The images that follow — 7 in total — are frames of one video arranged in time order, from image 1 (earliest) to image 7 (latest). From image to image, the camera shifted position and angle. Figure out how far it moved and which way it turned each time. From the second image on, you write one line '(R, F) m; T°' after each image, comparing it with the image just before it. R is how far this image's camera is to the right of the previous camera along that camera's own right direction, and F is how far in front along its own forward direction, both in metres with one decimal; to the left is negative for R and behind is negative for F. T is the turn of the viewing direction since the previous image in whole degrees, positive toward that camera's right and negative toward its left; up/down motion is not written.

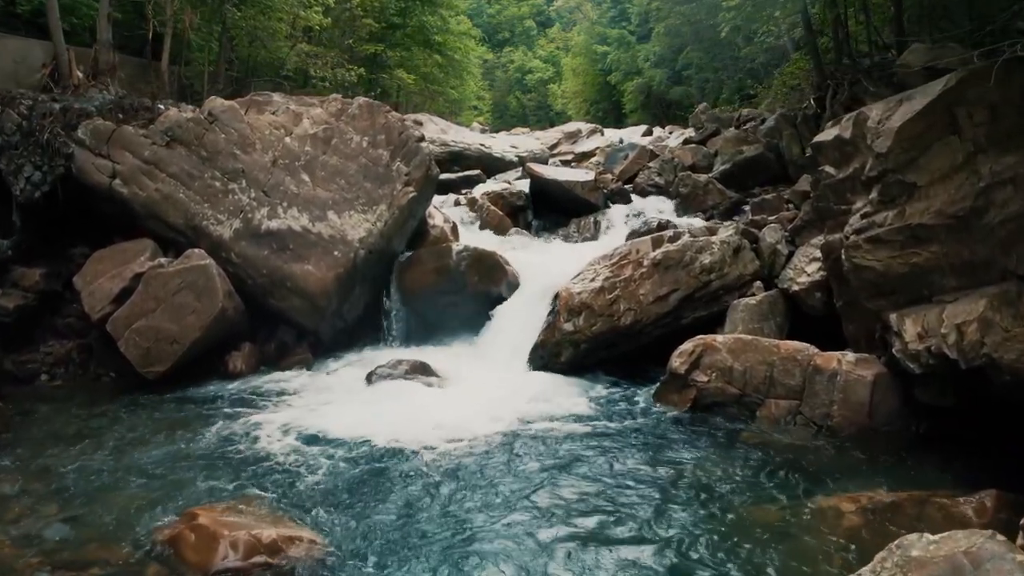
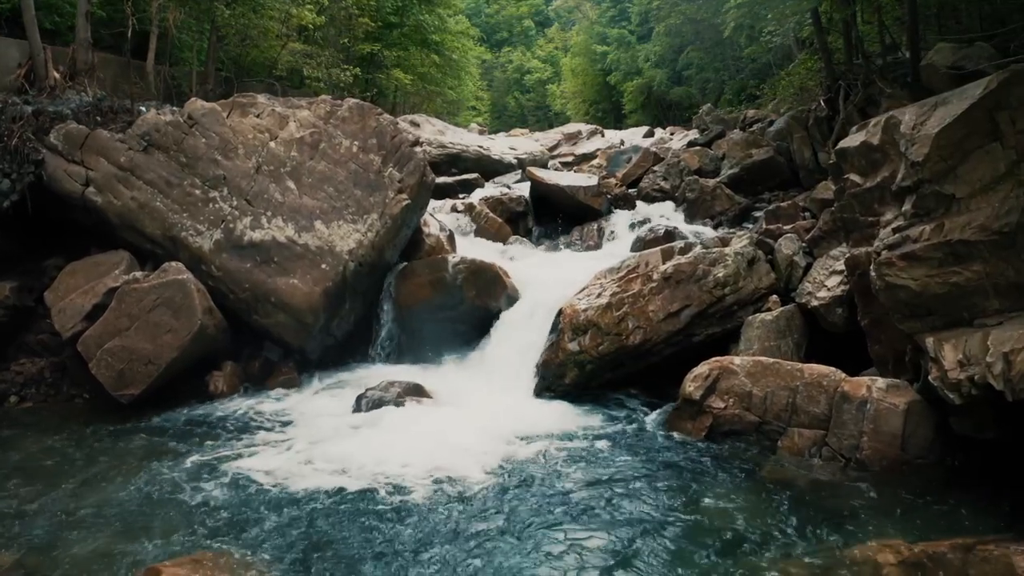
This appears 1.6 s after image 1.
(0.0, +0.6) m; 0°
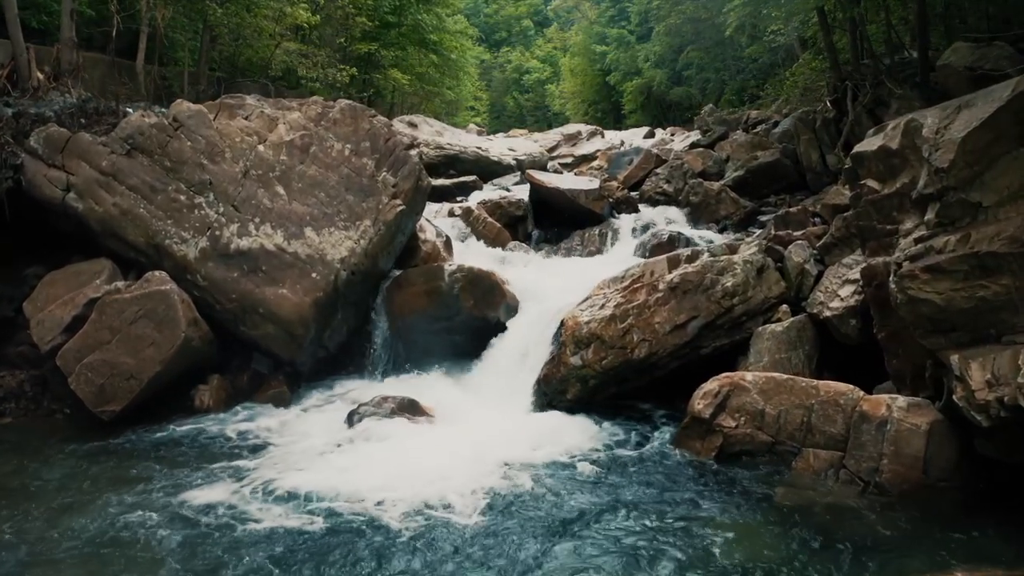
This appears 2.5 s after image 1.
(0.0, +0.4) m; 0°
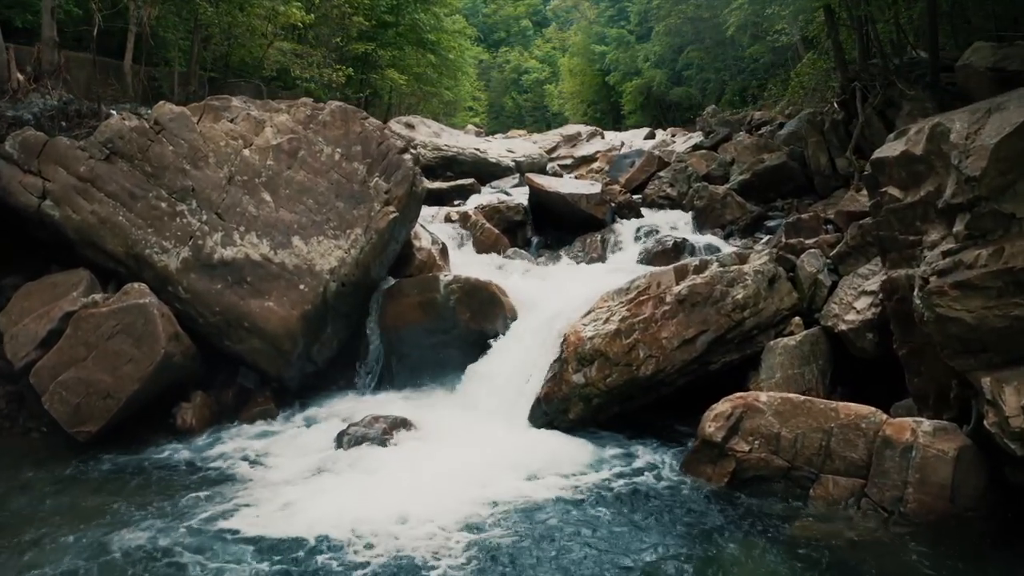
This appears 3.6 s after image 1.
(0.0, +0.5) m; 0°
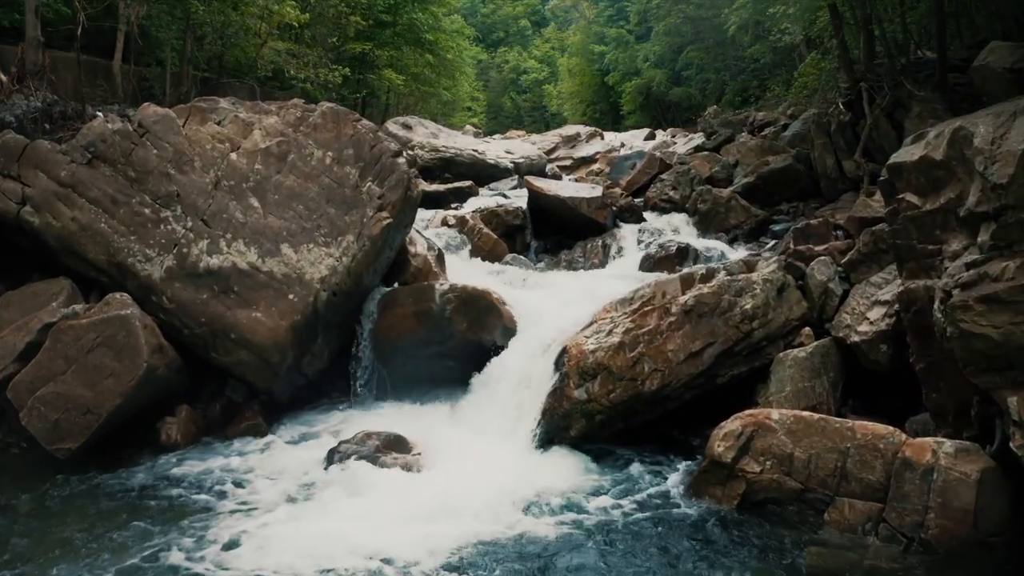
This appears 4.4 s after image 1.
(0.0, +0.4) m; 0°
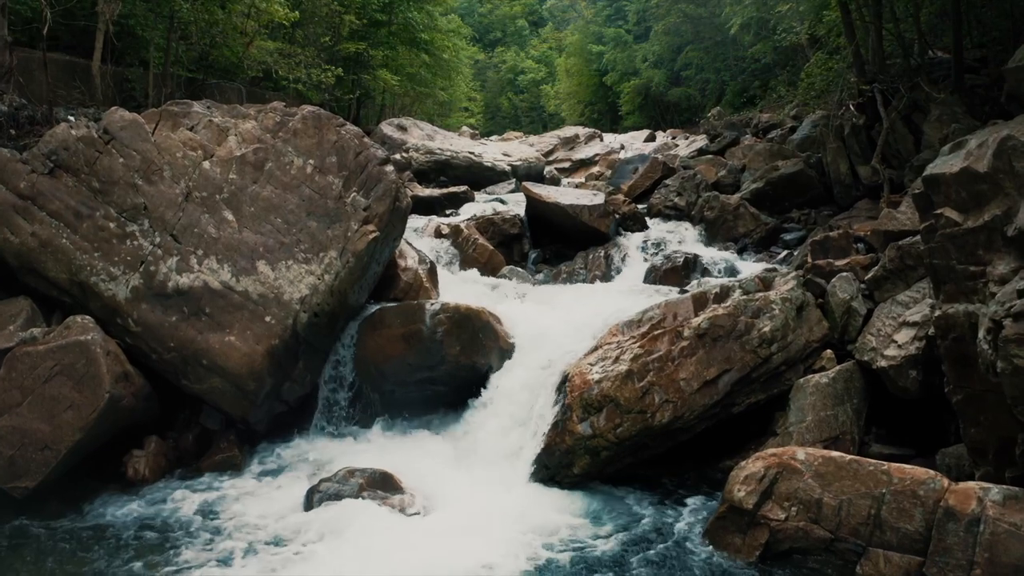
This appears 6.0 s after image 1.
(0.0, +0.7) m; 0°
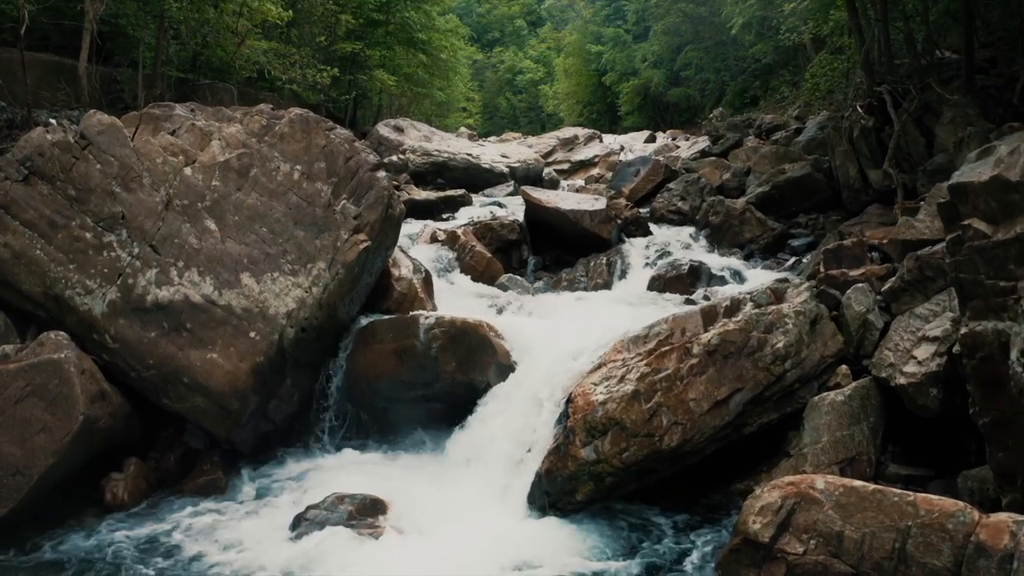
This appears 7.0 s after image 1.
(0.0, +0.4) m; 0°
